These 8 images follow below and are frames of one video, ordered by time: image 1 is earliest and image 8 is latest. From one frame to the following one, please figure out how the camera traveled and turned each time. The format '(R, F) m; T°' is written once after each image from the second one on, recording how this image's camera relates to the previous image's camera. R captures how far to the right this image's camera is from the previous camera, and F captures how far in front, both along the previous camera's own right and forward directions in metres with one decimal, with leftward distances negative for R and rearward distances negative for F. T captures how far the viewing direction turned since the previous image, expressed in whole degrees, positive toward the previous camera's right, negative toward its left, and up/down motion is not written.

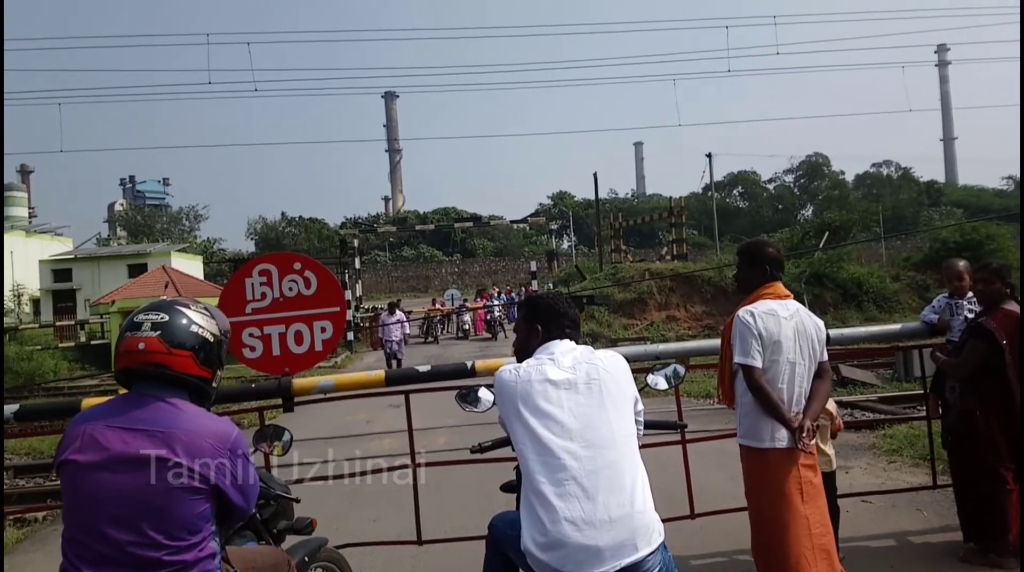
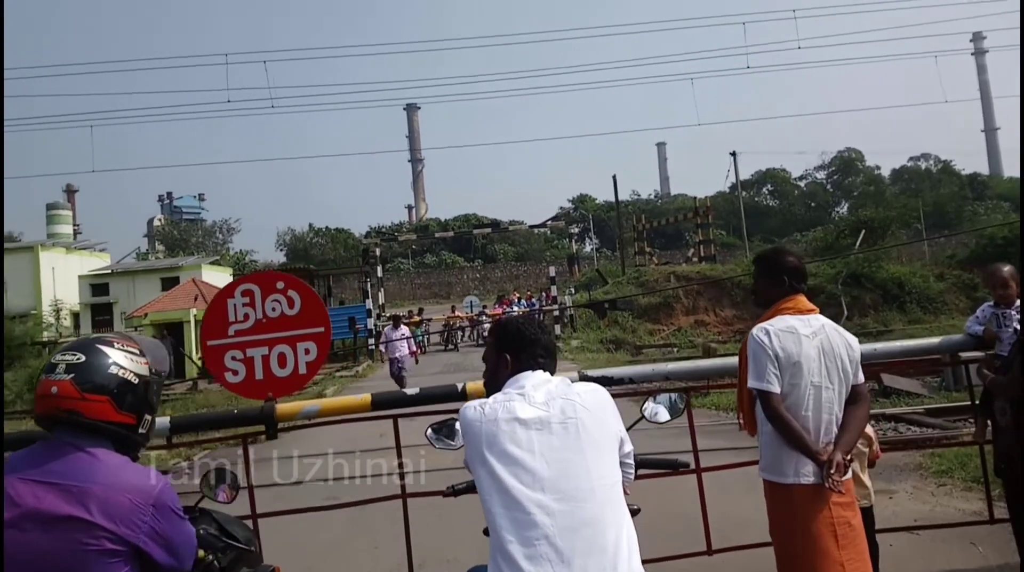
(+0.2, +0.4) m; -2°
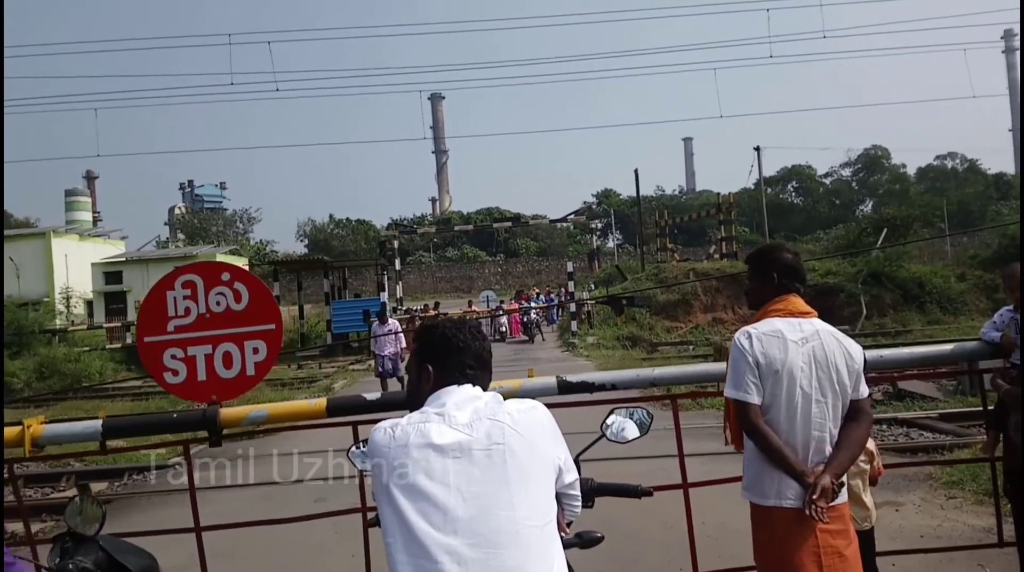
(+0.2, +0.4) m; -2°
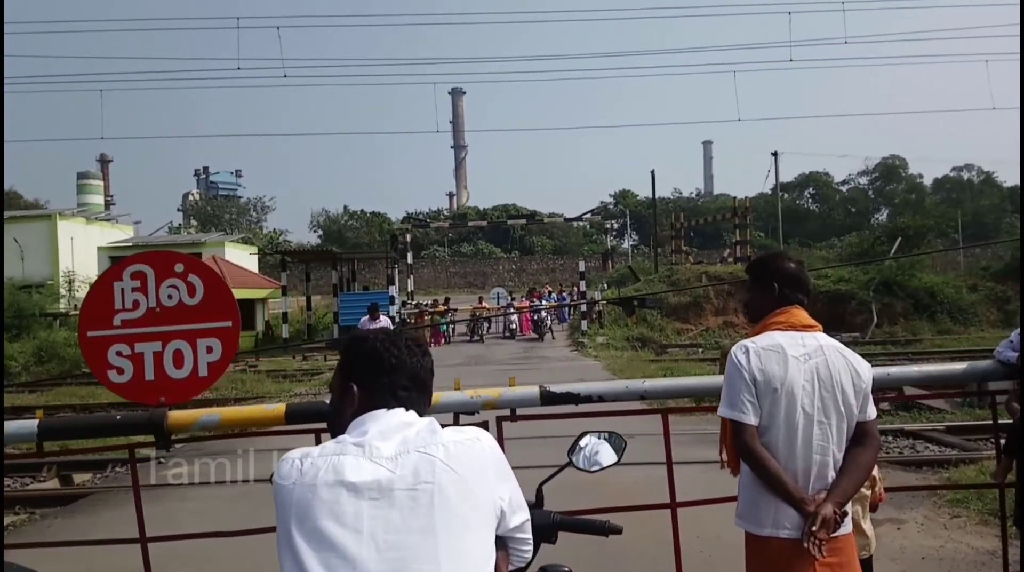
(+0.1, +0.2) m; -1°
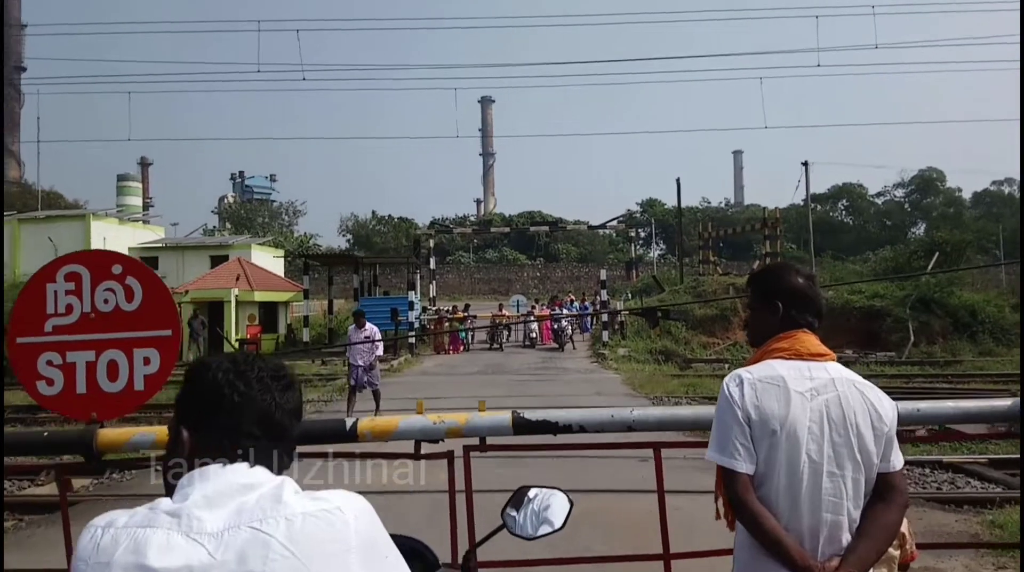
(+0.2, +0.4) m; -2°
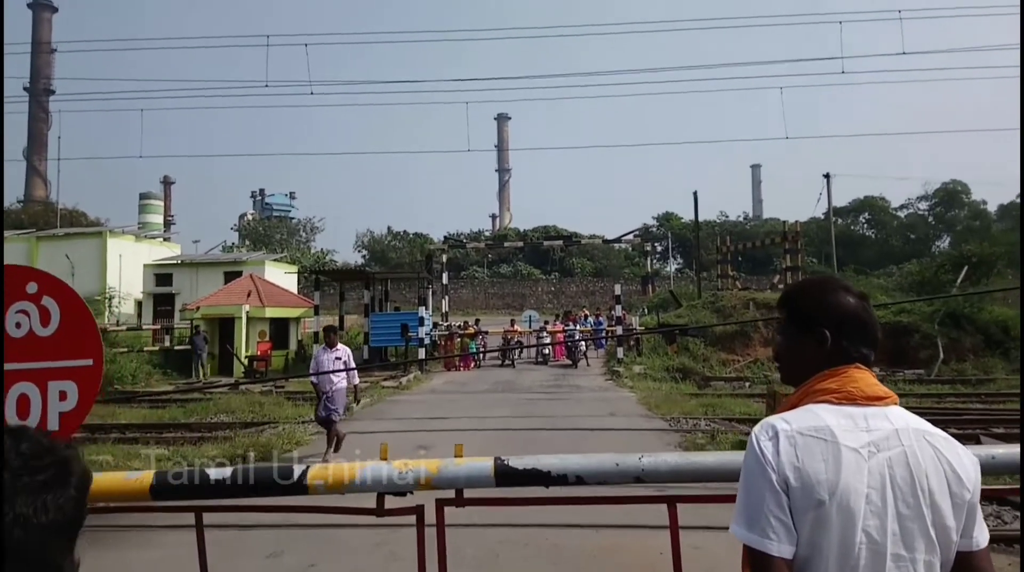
(+0.1, +0.5) m; -1°
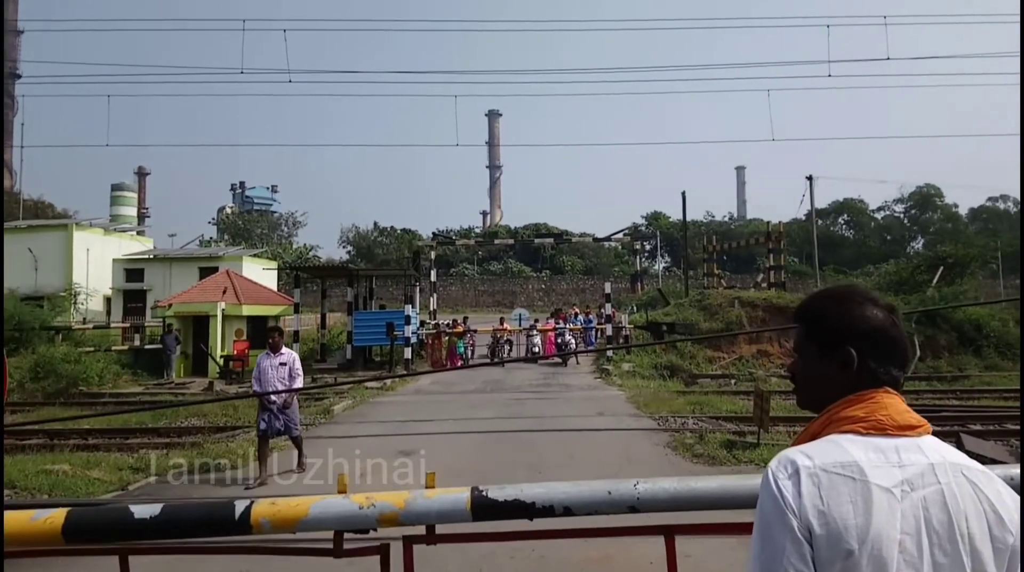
(0.0, +0.3) m; +1°
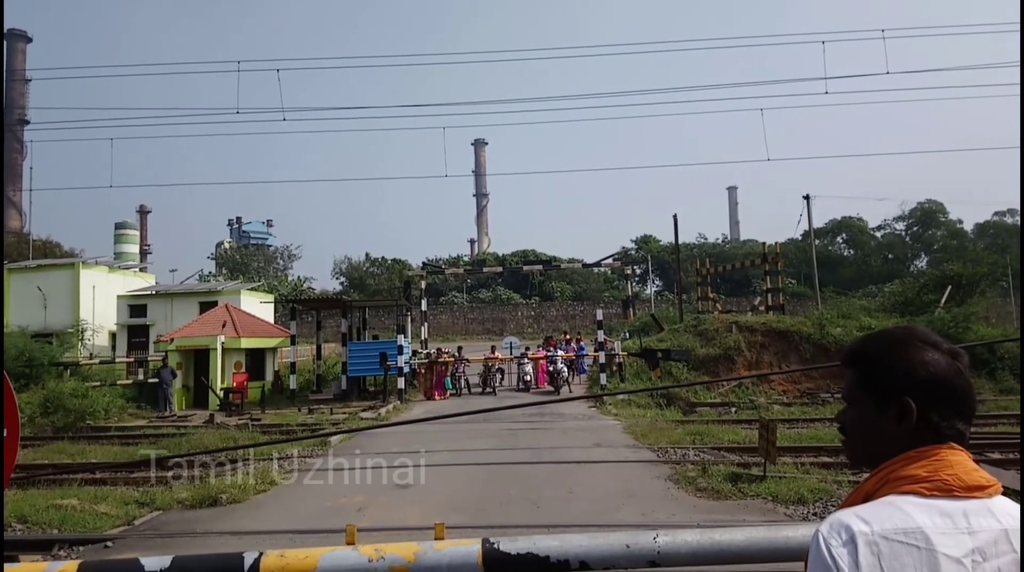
(0.0, +0.2) m; 0°
